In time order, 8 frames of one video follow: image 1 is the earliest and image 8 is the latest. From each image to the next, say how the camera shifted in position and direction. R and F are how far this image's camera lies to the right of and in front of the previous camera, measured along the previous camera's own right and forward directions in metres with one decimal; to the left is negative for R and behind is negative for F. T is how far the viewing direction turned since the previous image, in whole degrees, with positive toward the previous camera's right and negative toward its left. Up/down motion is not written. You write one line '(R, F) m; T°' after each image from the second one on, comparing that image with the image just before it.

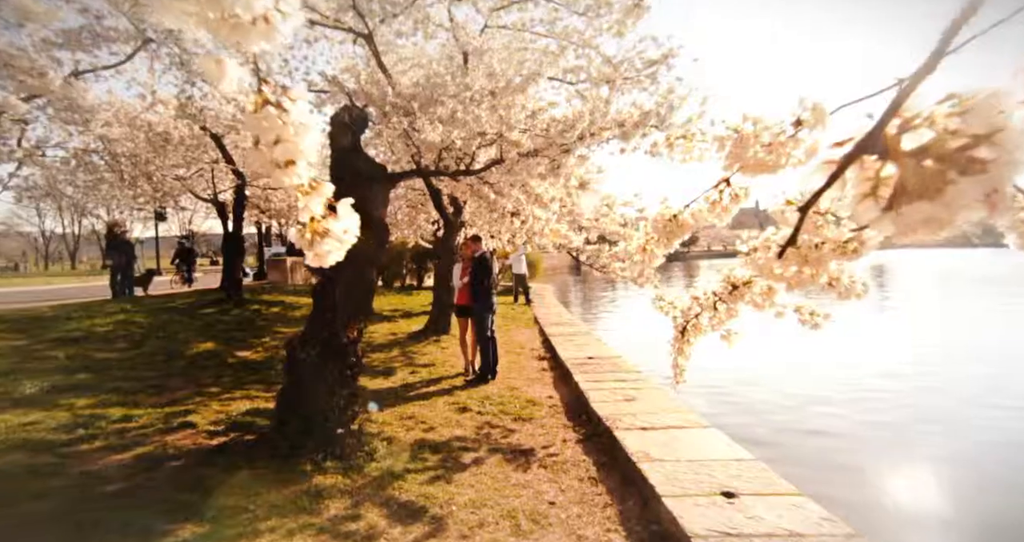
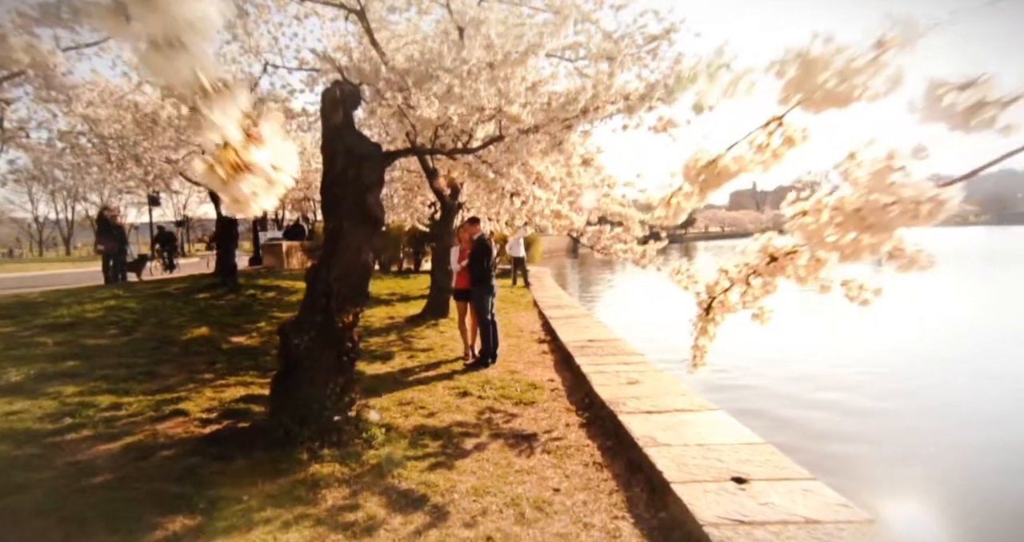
(0.0, +0.2) m; 0°
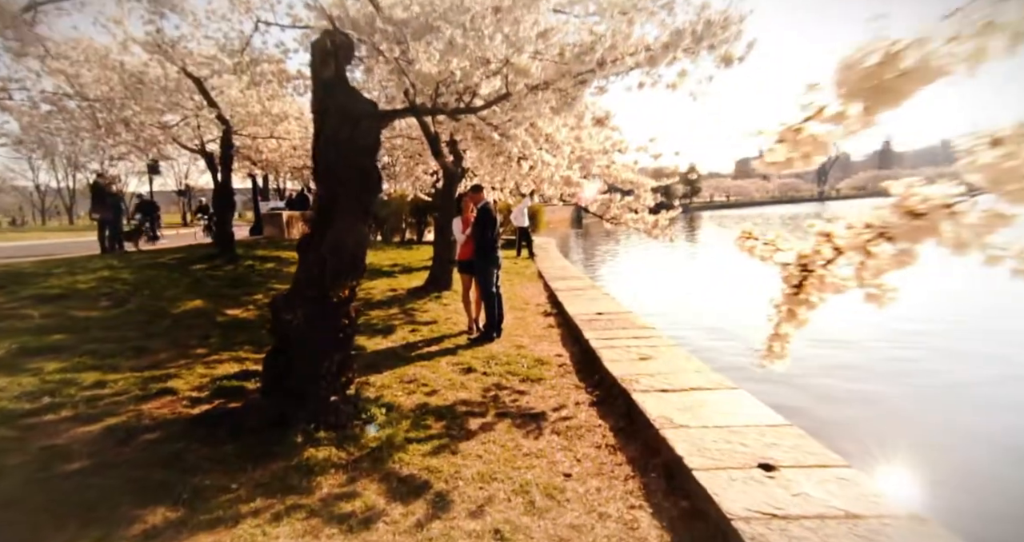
(0.0, +0.3) m; 0°
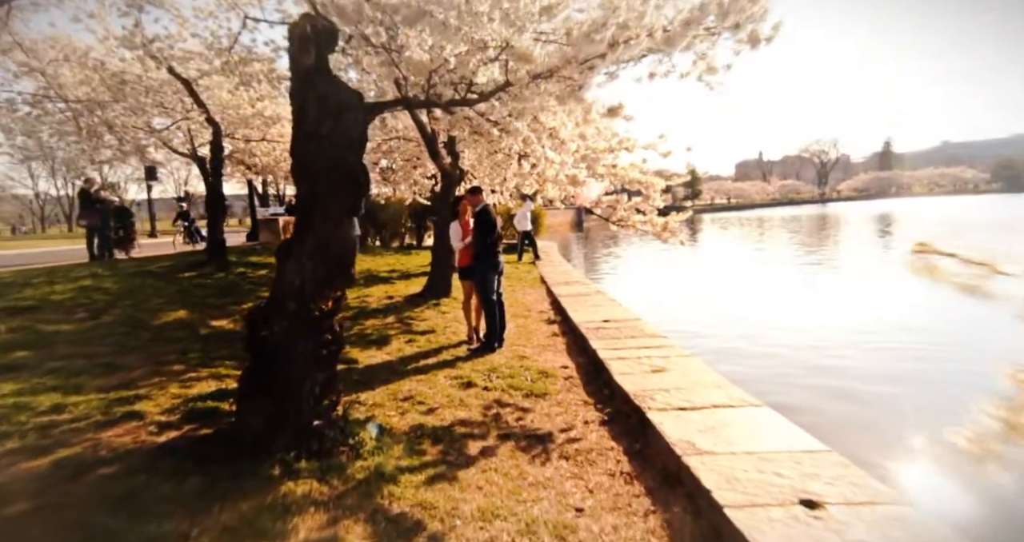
(0.0, +0.4) m; 0°
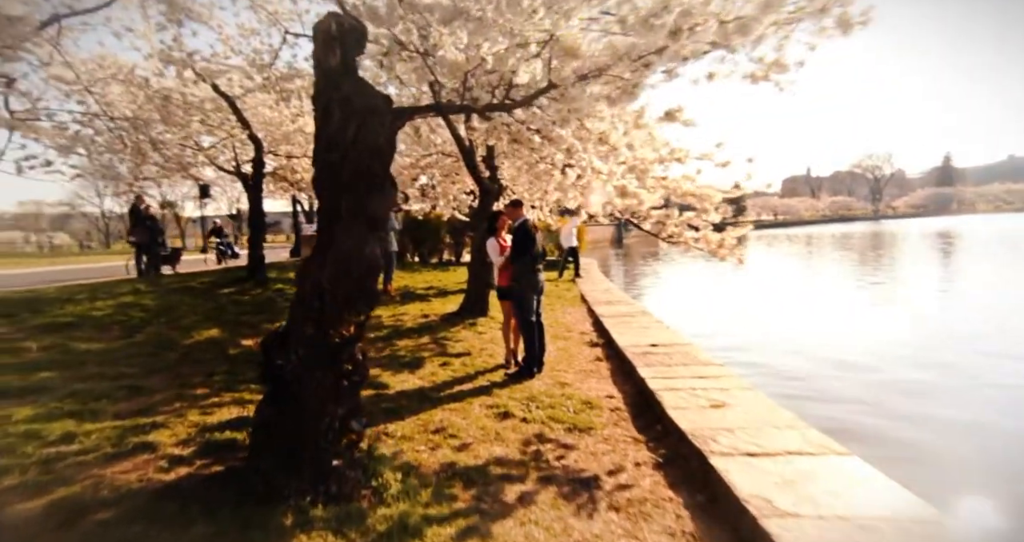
(0.0, +0.4) m; -4°
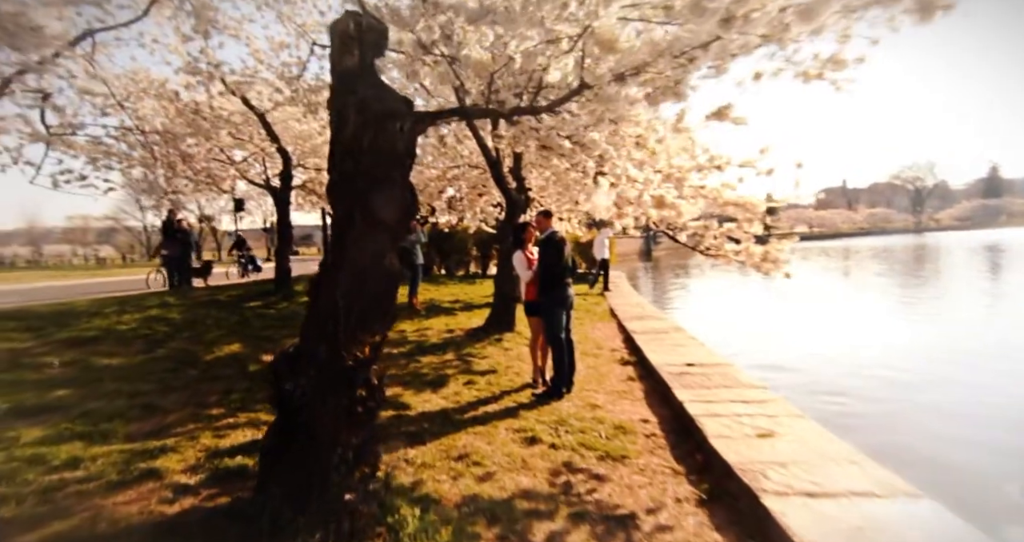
(0.0, +0.3) m; -3°
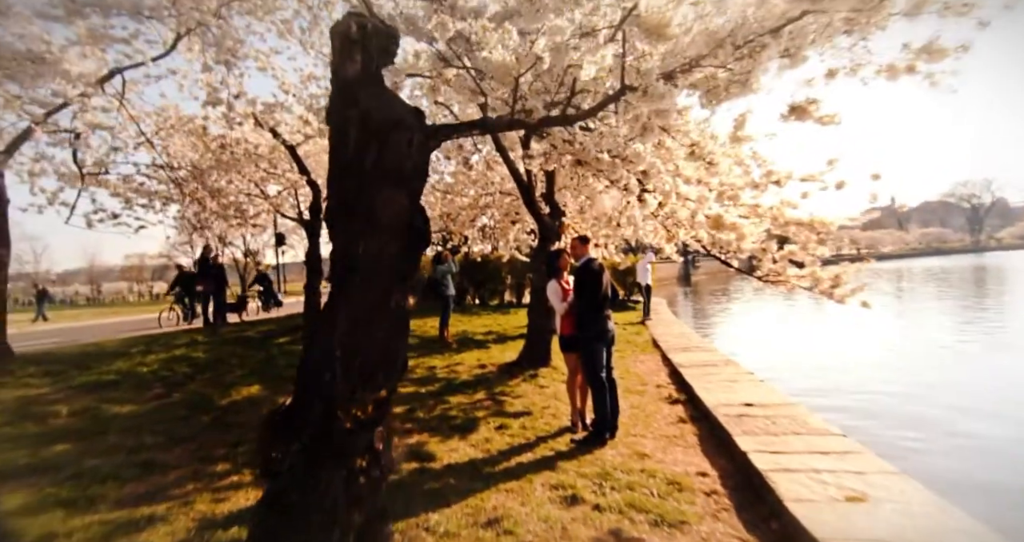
(0.0, +0.5) m; -4°
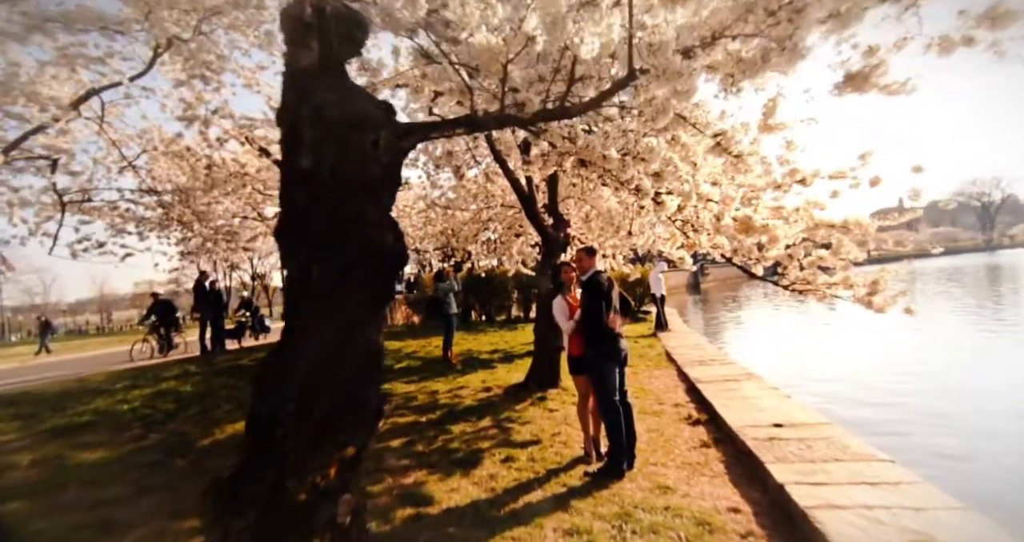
(+0.1, +0.5) m; -1°
